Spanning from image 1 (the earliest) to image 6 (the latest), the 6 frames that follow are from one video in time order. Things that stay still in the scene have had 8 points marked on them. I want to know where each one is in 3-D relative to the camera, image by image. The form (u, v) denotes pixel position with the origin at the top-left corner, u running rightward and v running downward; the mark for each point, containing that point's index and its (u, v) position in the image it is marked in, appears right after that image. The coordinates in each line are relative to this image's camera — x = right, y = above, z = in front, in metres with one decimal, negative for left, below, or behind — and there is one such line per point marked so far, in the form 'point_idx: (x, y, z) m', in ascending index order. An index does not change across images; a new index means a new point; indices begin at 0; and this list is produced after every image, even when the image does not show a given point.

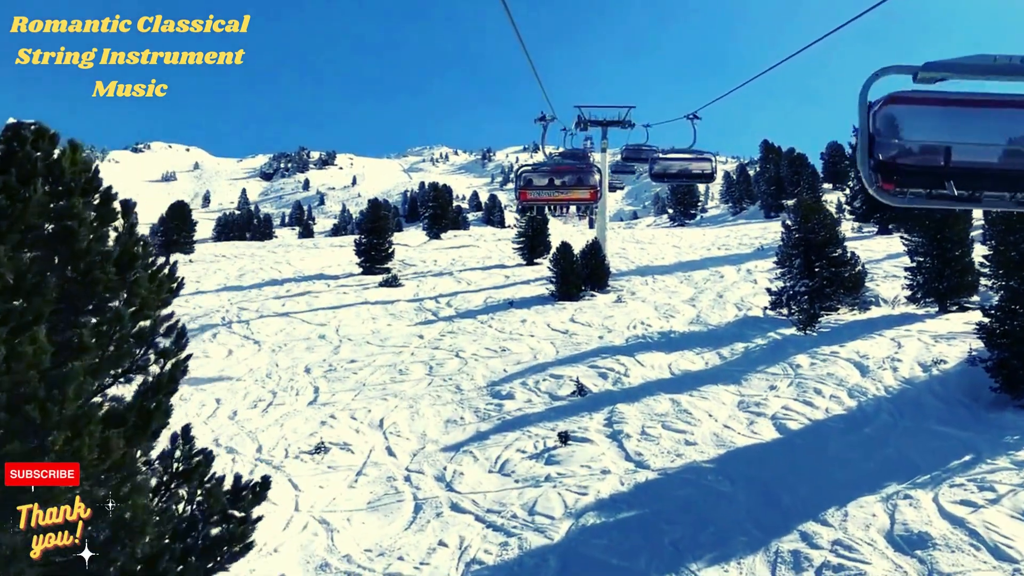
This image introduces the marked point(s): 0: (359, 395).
0: (-4.6, -3.2, +18.4) m
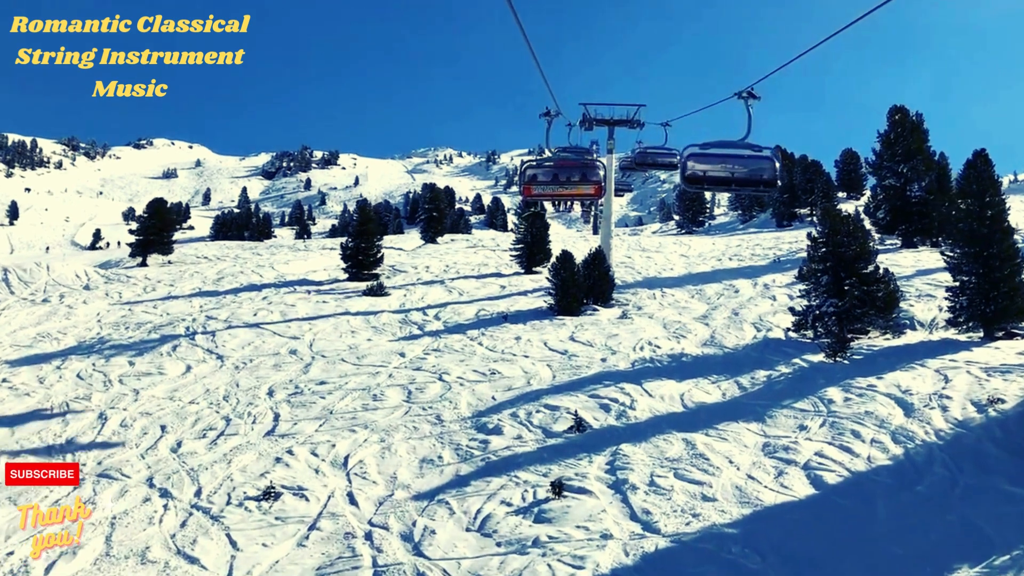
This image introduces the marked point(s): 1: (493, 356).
0: (-4.9, -3.6, +16.0) m
1: (-0.6, -2.2, +19.8) m
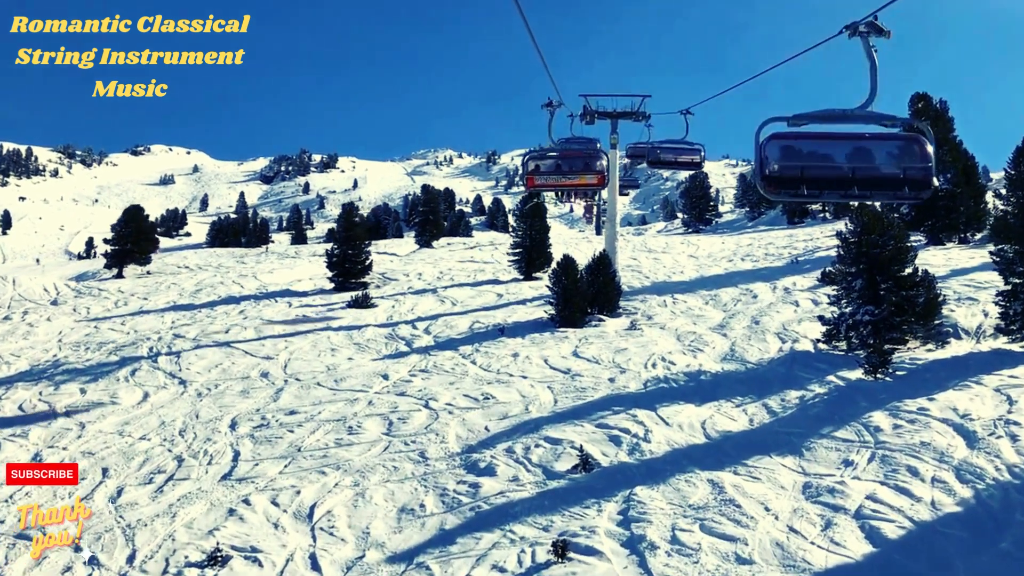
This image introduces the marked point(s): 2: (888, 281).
0: (-5.0, -4.0, +13.8) m
1: (-0.7, -2.6, +17.6) m
2: (+10.8, +0.2, +17.5) m
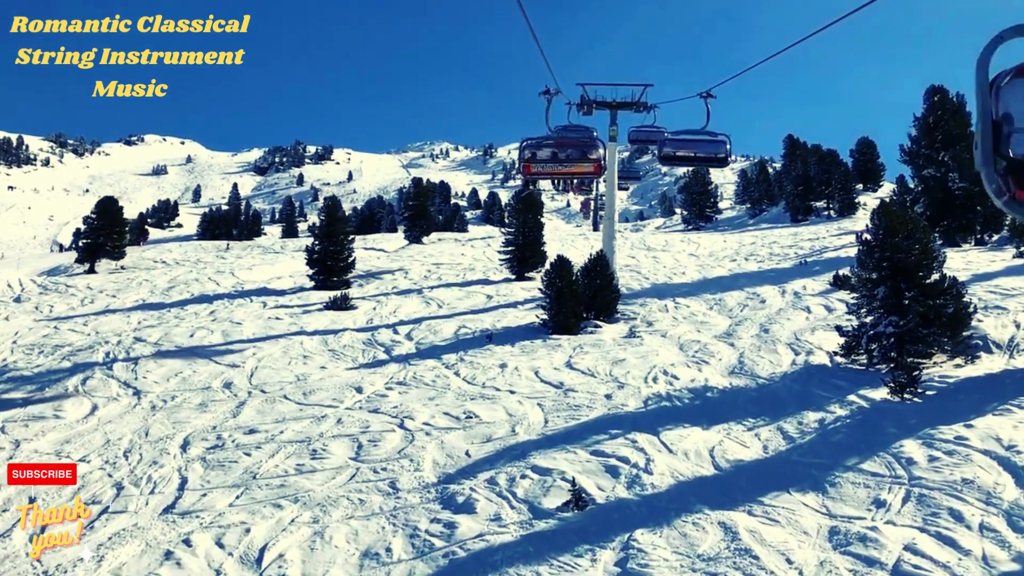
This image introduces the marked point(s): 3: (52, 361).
0: (-5.4, -4.1, +12.2) m
1: (-1.1, -2.7, +16.0) m
2: (+10.4, 0.0, +15.8) m
3: (-14.6, -2.3, +19.5) m
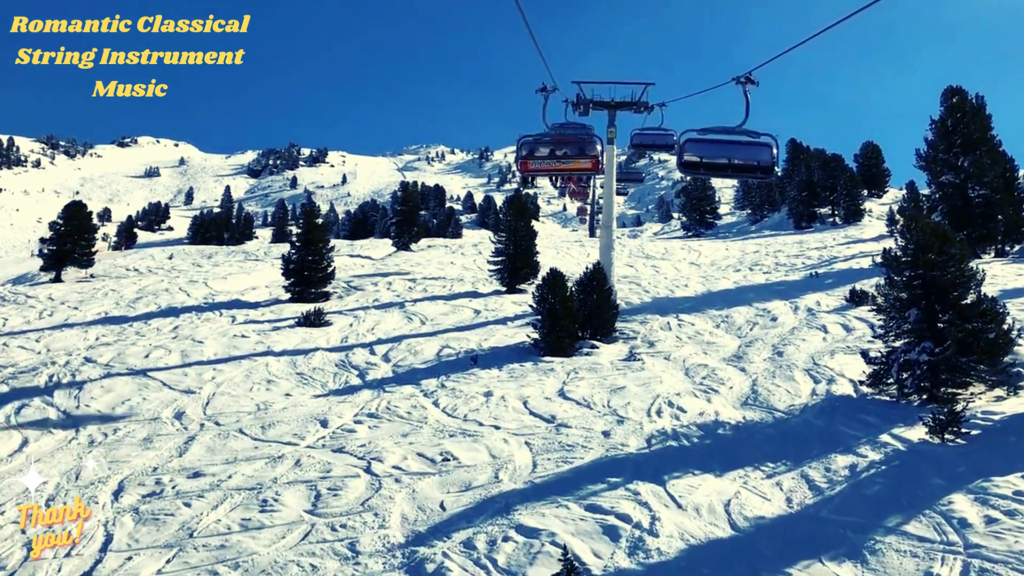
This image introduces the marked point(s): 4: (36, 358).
0: (-5.7, -4.6, +10.3) m
1: (-1.4, -3.2, +14.1) m
2: (+10.1, -0.5, +14.1) m
3: (-15.0, -2.8, +17.5) m
4: (-15.4, -2.3, +19.8) m
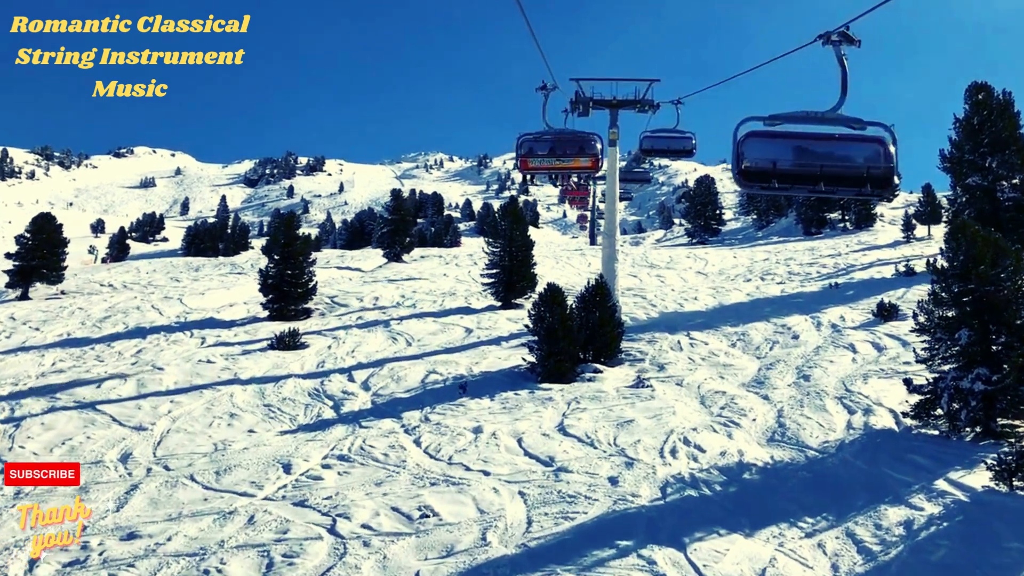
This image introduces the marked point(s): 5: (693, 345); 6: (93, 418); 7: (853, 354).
0: (-5.8, -5.0, +8.4) m
1: (-1.6, -3.6, +12.2) m
2: (+9.9, -0.9, +12.2) m
3: (-15.2, -3.4, +15.6) m
4: (-15.5, -2.9, +17.9) m
5: (+5.7, -1.7, +19.2) m
6: (-10.4, -3.2, +15.2) m
7: (+9.5, -1.8, +17.0) m
